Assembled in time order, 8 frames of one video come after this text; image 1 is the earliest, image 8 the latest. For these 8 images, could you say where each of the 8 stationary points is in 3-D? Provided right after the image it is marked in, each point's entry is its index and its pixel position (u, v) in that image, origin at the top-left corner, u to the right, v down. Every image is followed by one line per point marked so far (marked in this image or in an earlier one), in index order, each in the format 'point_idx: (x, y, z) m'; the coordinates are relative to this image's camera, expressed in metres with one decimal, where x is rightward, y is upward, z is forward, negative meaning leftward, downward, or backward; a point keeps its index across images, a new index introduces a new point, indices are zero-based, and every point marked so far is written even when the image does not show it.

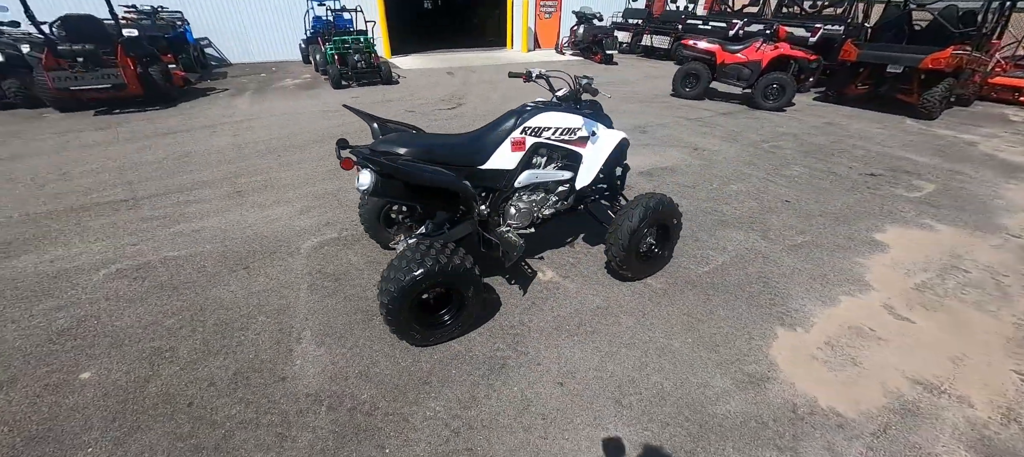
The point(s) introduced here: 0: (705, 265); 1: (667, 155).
0: (+1.5, -0.3, +3.1) m
1: (+1.9, +0.9, +5.1) m
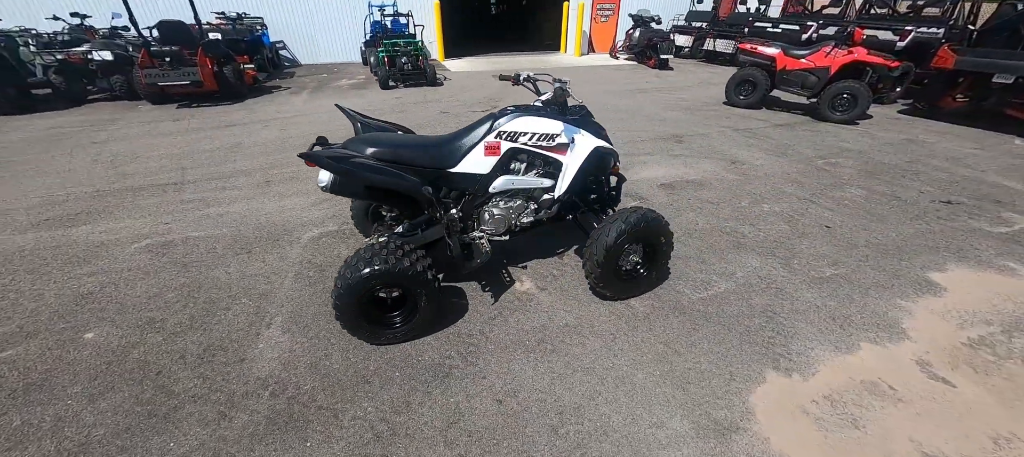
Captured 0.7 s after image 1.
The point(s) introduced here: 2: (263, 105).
0: (+1.3, -0.4, +2.8) m
1: (+2.2, +0.7, +4.7) m
2: (-4.1, +2.1, +6.6) m
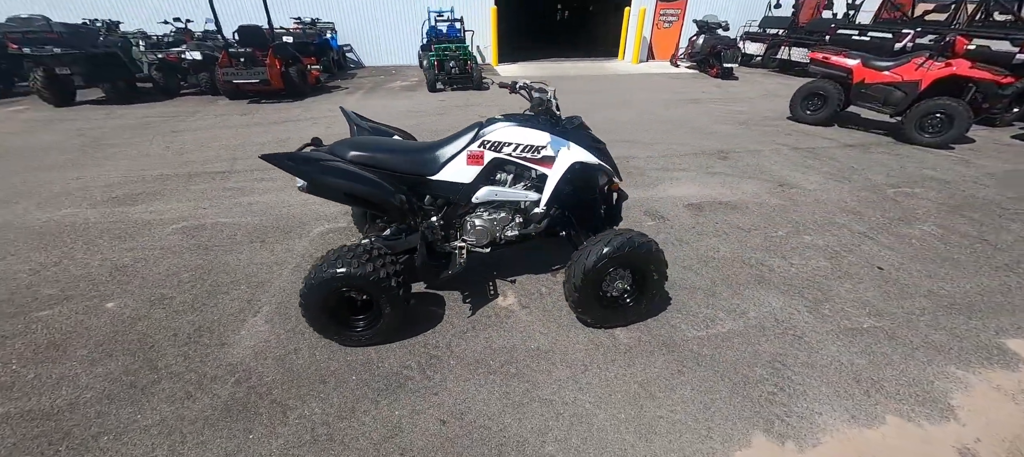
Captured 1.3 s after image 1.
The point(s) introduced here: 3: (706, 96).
0: (+1.2, -0.6, +2.5) m
1: (+2.4, +0.4, +4.3) m
2: (-3.4, +2.2, +7.0) m
3: (+3.8, +2.6, +7.7) m
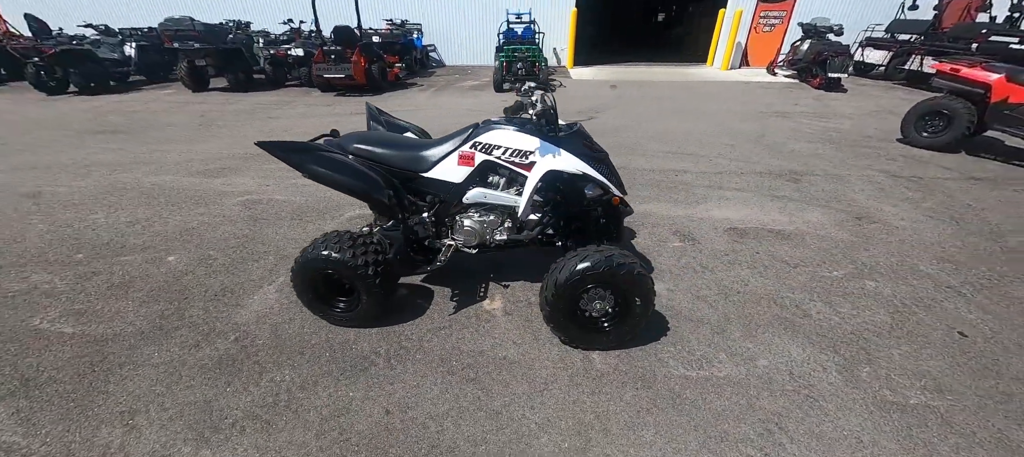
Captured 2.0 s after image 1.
0: (+1.0, -0.8, +2.2) m
1: (+2.6, +0.1, +3.7) m
2: (-2.3, +2.5, +7.6) m
3: (+4.9, +2.0, +6.8) m
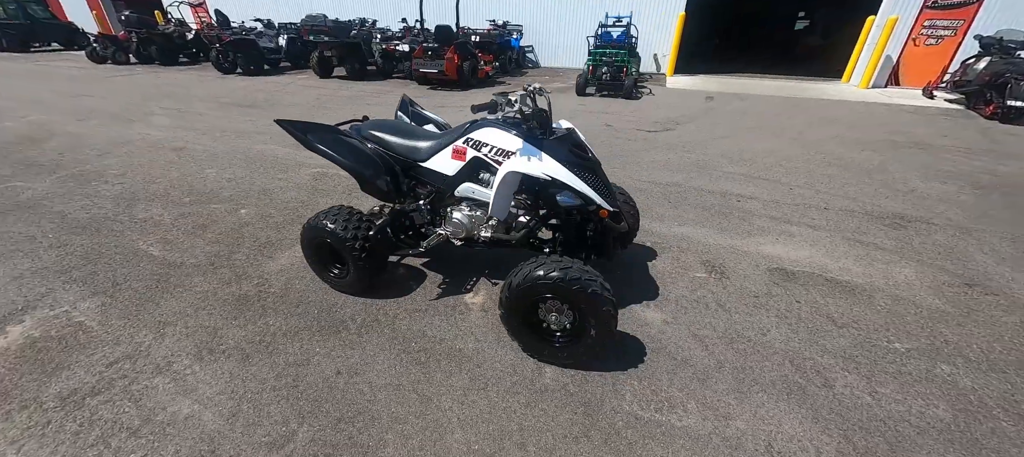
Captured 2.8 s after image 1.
0: (+0.7, -0.9, +2.0) m
1: (+2.7, -0.3, +3.0) m
2: (-0.6, +2.7, +8.0) m
3: (+6.0, +1.2, +5.4) m
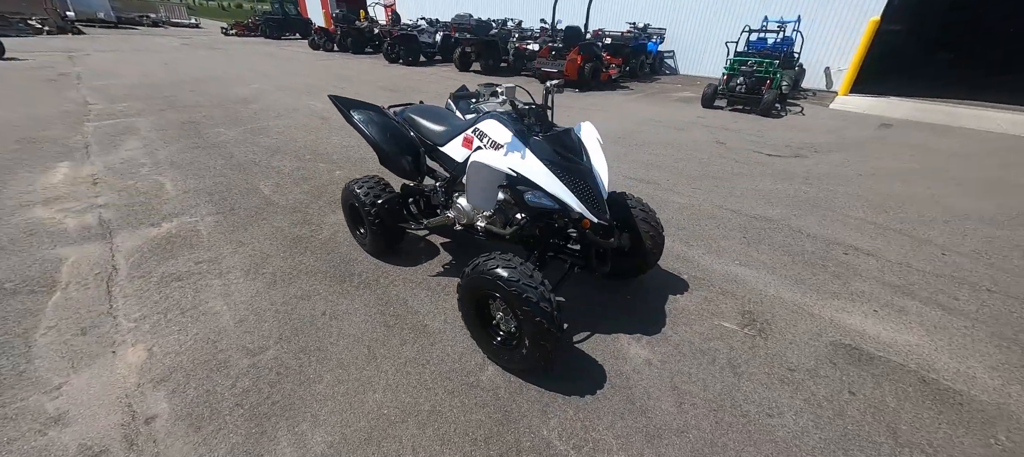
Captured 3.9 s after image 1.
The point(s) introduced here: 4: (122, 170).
0: (+0.2, -1.0, +1.8) m
1: (+2.6, -0.8, +2.1) m
2: (+1.7, +2.6, +7.8) m
3: (+6.7, -0.1, +3.2) m
4: (-4.1, +0.6, +4.2) m
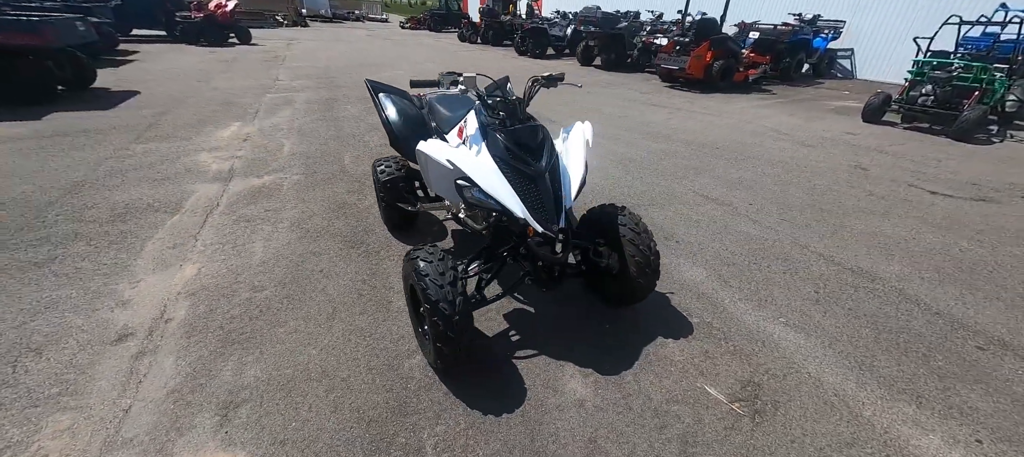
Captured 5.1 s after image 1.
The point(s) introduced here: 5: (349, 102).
0: (-0.3, -1.0, +1.7) m
1: (+2.0, -1.3, +1.2) m
2: (+3.6, +2.2, +6.7) m
3: (+6.3, -1.2, +0.9) m
4: (-3.3, +1.3, +5.3) m
5: (-2.7, +2.1, +6.7) m
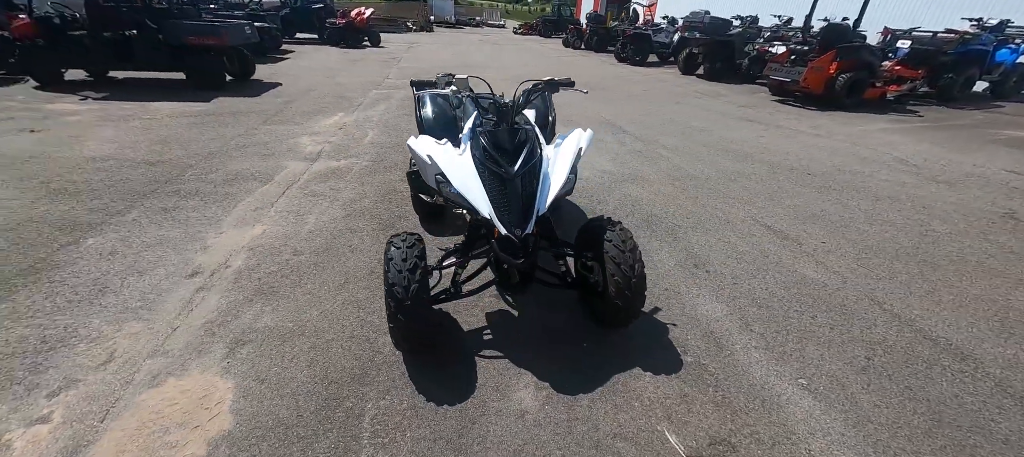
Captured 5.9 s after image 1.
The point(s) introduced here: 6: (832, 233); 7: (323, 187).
0: (-0.7, -0.9, +1.8) m
1: (+1.4, -1.5, +0.7) m
2: (+4.8, +1.5, +5.6) m
3: (+5.4, -2.0, -0.7) m
4: (-2.3, +1.6, +6.1) m
5: (-1.3, +2.3, +7.2) m
6: (+2.6, 0.0, +3.2) m
7: (-1.9, +0.4, +4.1) m
